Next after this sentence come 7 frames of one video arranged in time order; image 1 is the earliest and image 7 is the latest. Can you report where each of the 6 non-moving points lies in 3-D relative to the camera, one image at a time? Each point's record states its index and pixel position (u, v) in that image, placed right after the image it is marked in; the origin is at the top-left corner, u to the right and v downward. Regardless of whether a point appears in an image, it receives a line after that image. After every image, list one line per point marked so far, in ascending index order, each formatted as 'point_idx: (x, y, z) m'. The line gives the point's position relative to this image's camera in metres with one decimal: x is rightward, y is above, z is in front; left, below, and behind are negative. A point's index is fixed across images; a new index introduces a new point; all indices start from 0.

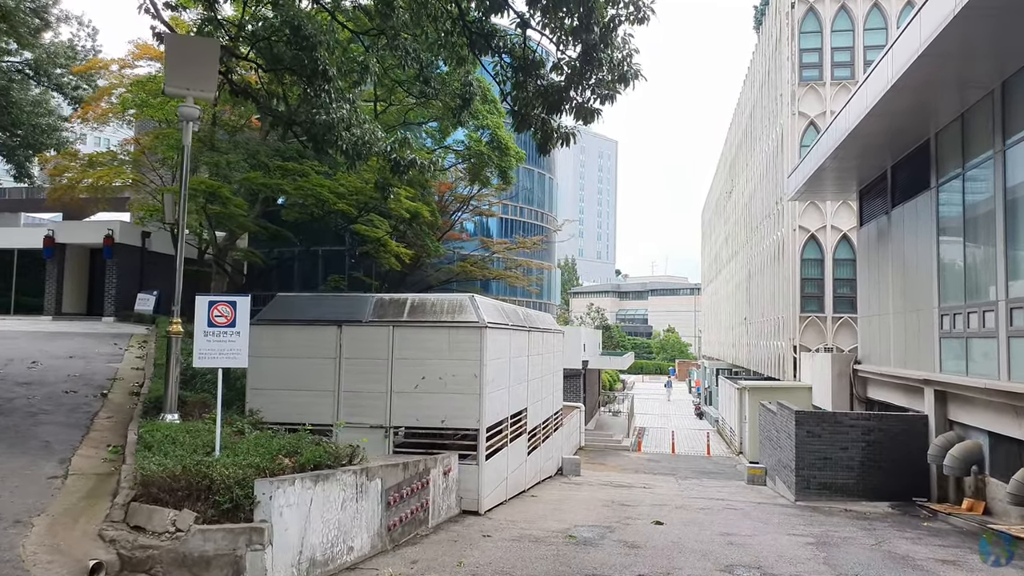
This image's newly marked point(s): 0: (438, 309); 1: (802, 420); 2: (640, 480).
0: (-1.0, -0.3, +11.0) m
1: (+4.9, -2.2, +14.0) m
2: (+2.7, -4.1, +17.6) m
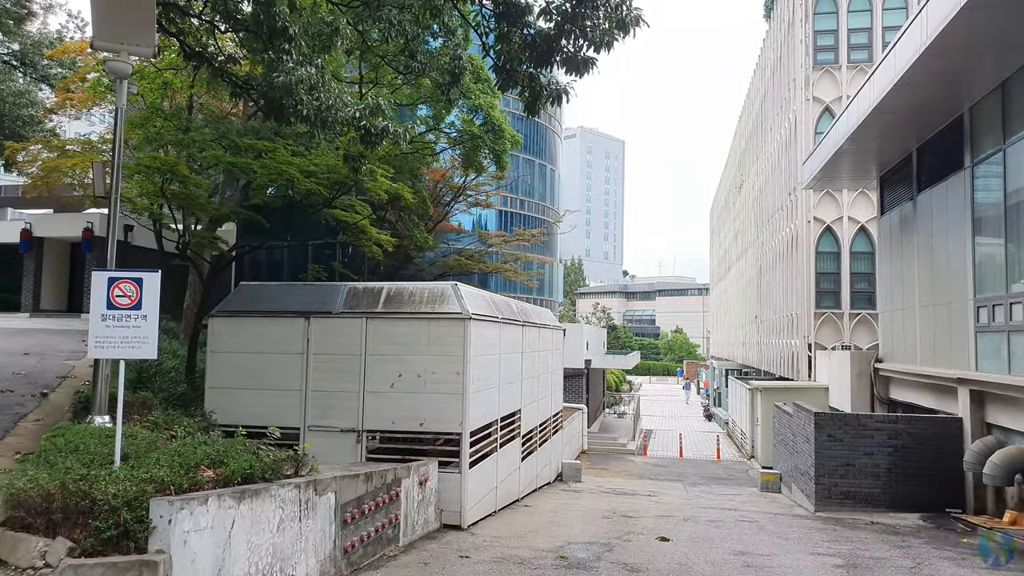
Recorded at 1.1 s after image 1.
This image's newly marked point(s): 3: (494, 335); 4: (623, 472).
0: (-1.1, -0.1, +9.8) m
1: (+4.8, -2.1, +12.8) m
2: (+2.6, -3.9, +16.4) m
3: (-0.2, -0.6, +11.0) m
4: (+2.6, -4.2, +19.1) m
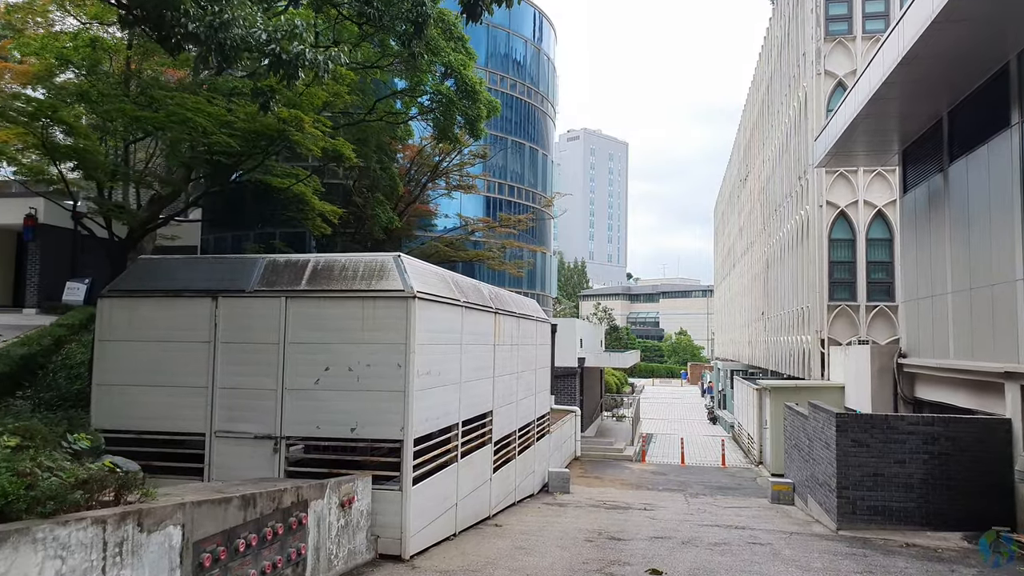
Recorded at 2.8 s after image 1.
0: (-1.6, +0.1, +8.0) m
1: (+4.3, -1.8, +10.9) m
2: (+2.2, -3.7, +14.5) m
3: (-0.7, -0.3, +9.1) m
4: (+2.2, -4.0, +17.2) m
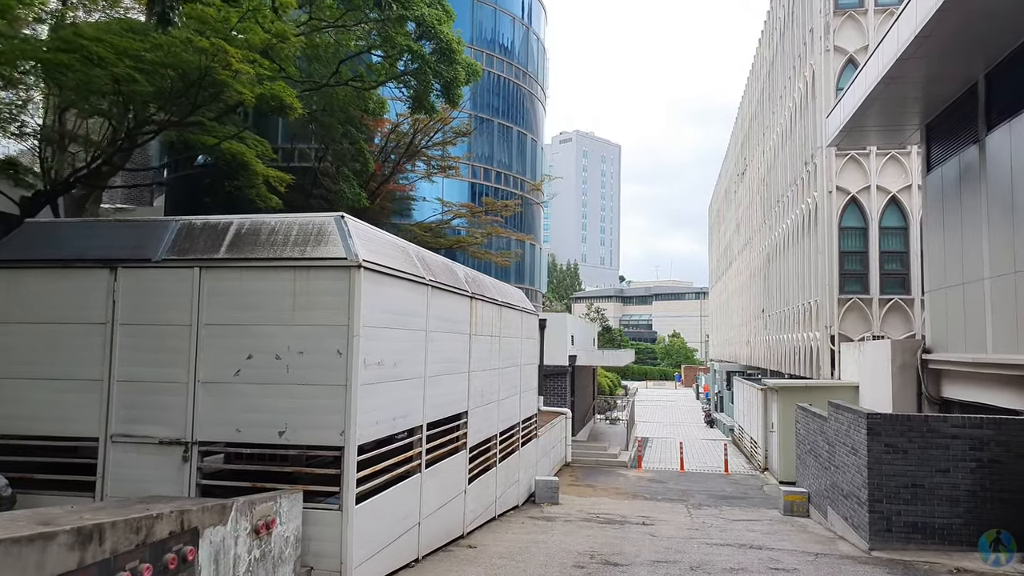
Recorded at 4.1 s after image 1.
0: (-1.8, +0.4, +6.4) m
1: (+4.1, -1.6, +9.4) m
2: (+1.9, -3.5, +13.0) m
3: (-0.9, -0.1, +7.5) m
4: (+1.9, -3.8, +15.7) m
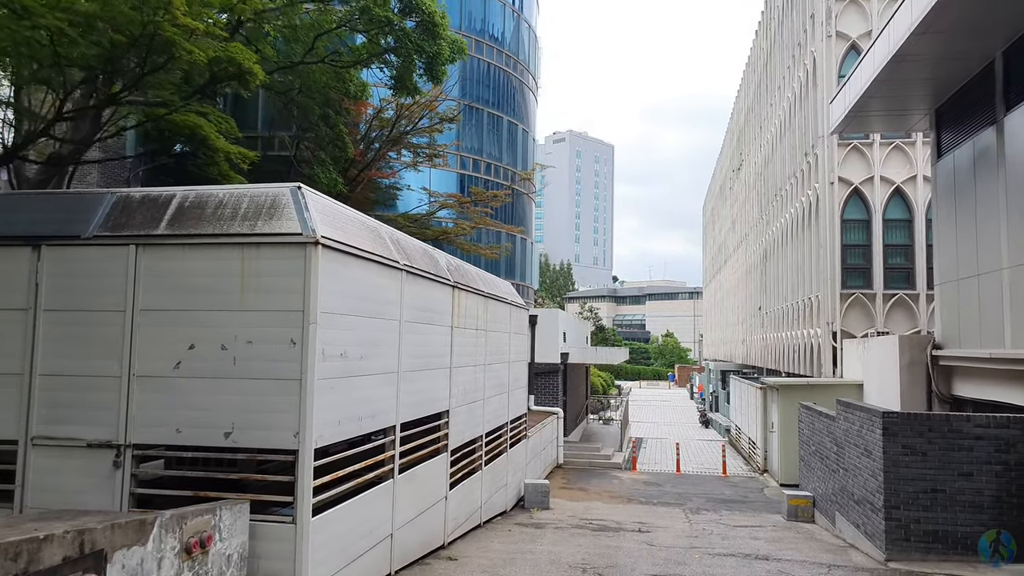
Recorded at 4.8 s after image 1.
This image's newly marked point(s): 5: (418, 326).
0: (-1.9, +0.5, +5.6) m
1: (+3.9, -1.4, +8.6) m
2: (+1.8, -3.4, +12.2) m
3: (-1.0, 0.0, +6.7) m
4: (+1.7, -3.7, +14.9) m
5: (-0.9, -0.4, +7.6) m
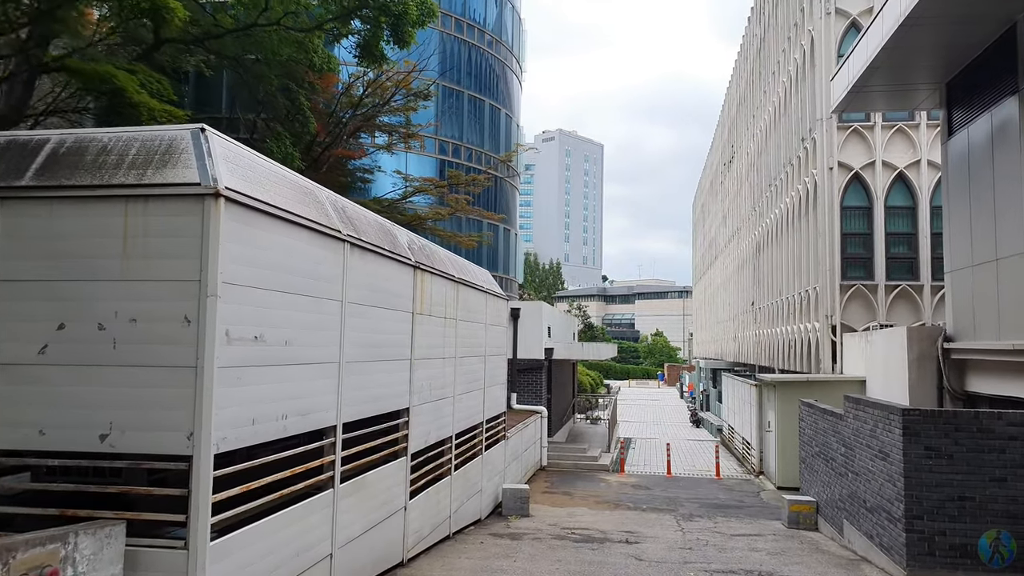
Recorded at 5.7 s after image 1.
0: (-2.2, +0.7, +4.5) m
1: (+3.7, -1.3, +7.6) m
2: (+1.4, -3.2, +11.2) m
3: (-1.3, +0.2, +5.6) m
4: (+1.3, -3.5, +13.8) m
5: (-1.1, -0.2, +6.5) m
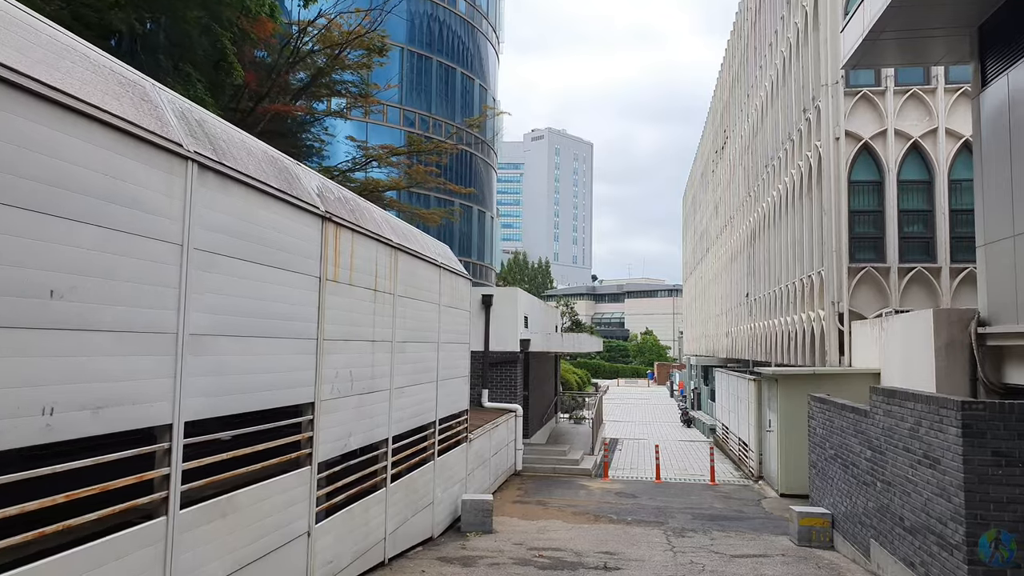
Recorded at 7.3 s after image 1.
0: (-2.6, +1.0, +2.6) m
1: (+3.2, -0.9, +5.8) m
2: (+1.0, -2.9, +9.3) m
3: (-1.7, +0.5, +3.8) m
4: (+0.8, -3.2, +12.0) m
5: (-1.6, +0.1, +4.7) m
